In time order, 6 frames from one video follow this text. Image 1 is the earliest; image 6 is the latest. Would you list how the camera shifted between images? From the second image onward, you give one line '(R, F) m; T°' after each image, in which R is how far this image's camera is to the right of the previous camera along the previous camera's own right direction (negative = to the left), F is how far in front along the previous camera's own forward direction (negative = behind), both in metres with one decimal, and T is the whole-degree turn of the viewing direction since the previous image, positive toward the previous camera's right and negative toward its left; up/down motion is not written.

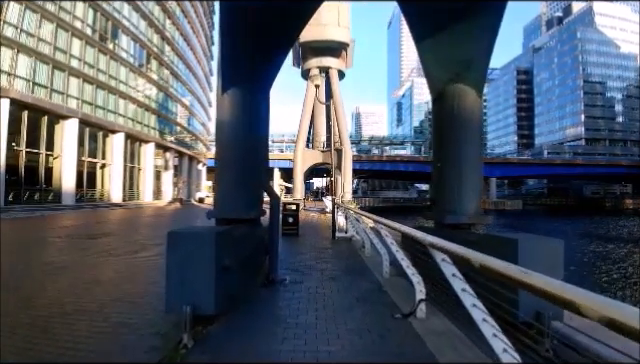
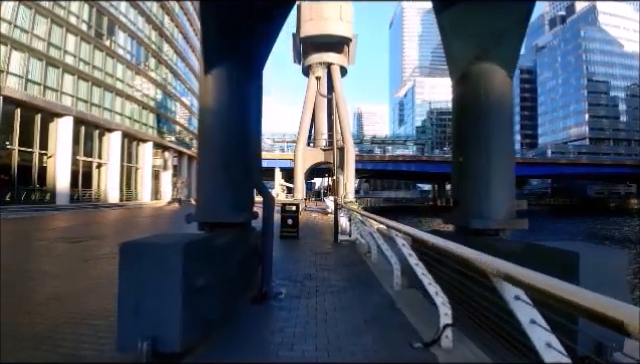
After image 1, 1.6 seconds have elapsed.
(0.0, +0.9) m; 0°
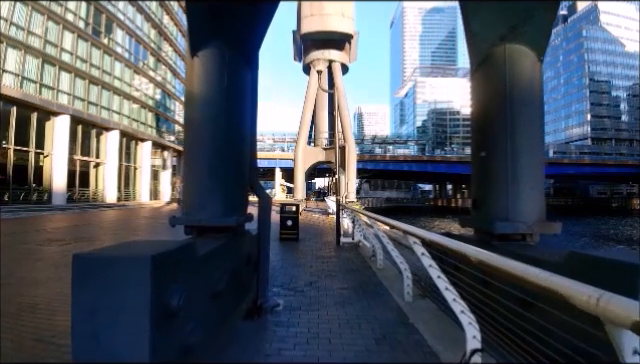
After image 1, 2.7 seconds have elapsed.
(0.0, +0.6) m; 0°
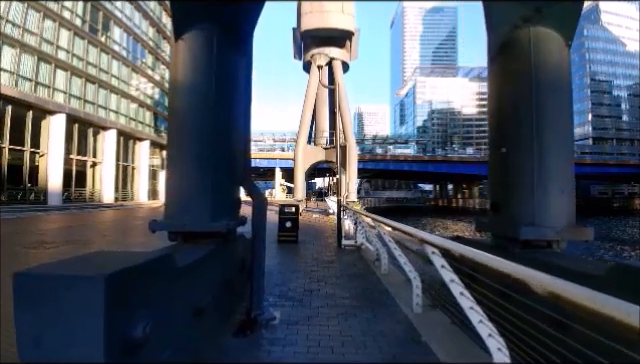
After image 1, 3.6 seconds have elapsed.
(0.0, +0.5) m; 0°
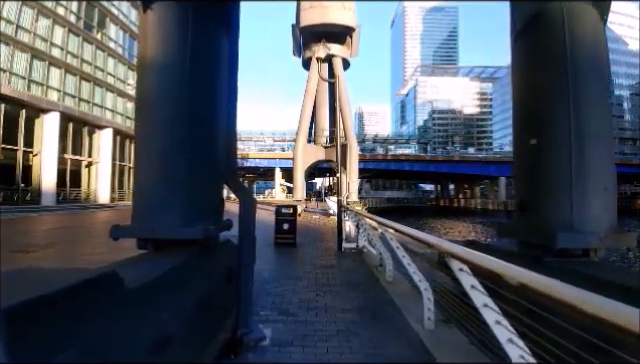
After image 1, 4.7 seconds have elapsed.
(0.0, +0.6) m; 0°
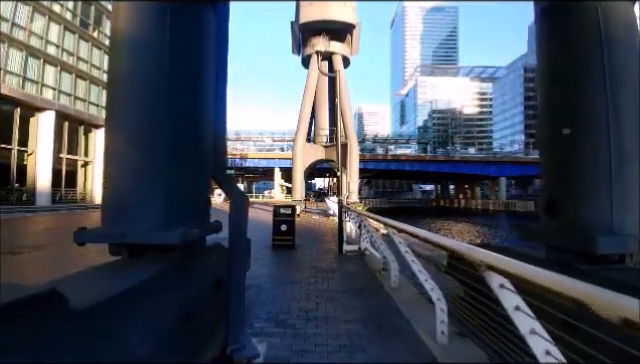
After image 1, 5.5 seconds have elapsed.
(0.0, +0.4) m; 0°
